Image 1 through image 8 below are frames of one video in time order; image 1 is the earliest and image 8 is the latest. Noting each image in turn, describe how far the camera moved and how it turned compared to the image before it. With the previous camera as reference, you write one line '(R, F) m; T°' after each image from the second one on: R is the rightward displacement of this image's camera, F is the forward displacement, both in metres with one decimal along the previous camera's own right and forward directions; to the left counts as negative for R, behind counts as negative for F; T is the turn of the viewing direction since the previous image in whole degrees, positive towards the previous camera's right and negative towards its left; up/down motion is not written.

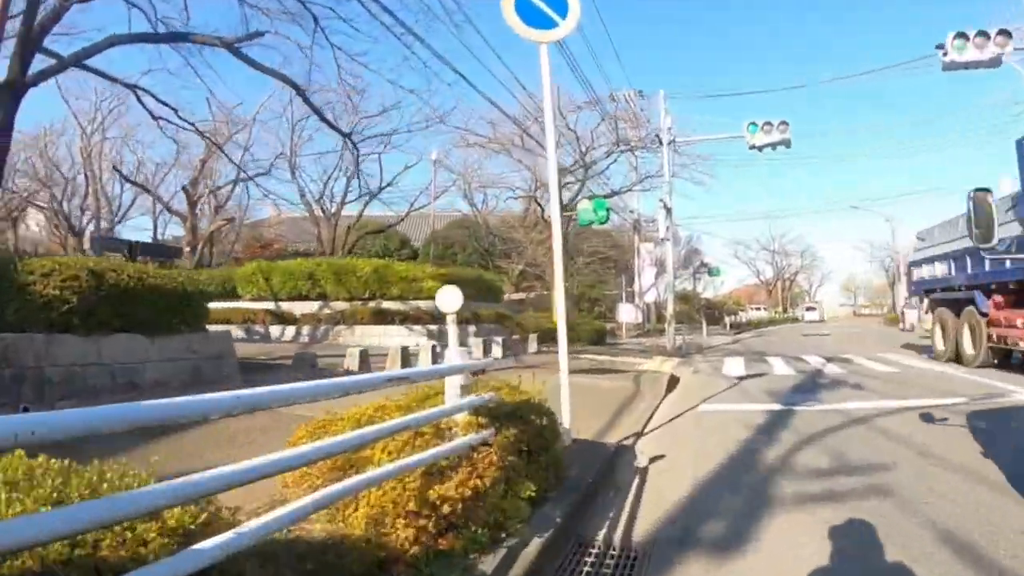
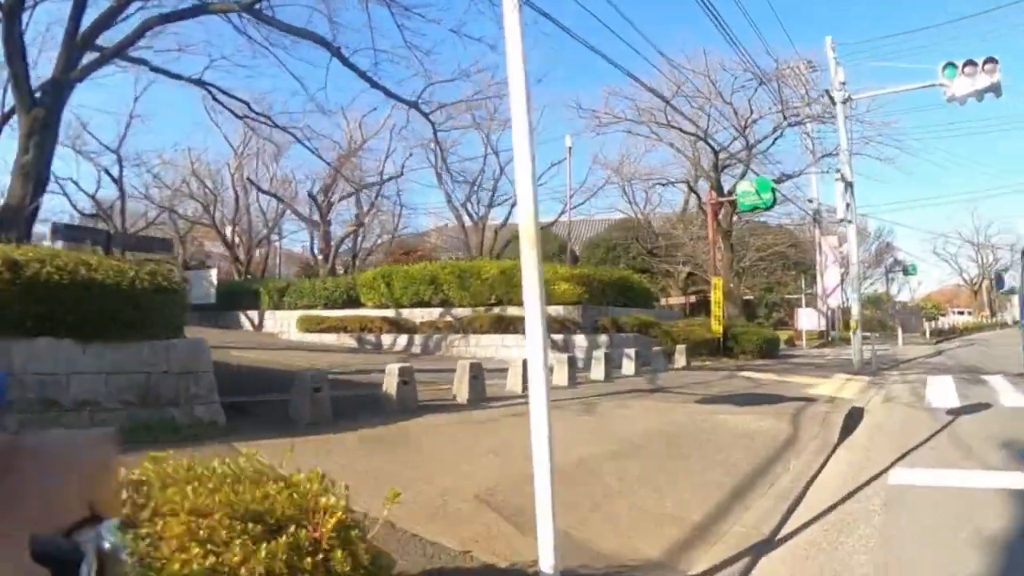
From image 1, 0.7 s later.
(+0.8, +2.9) m; -13°
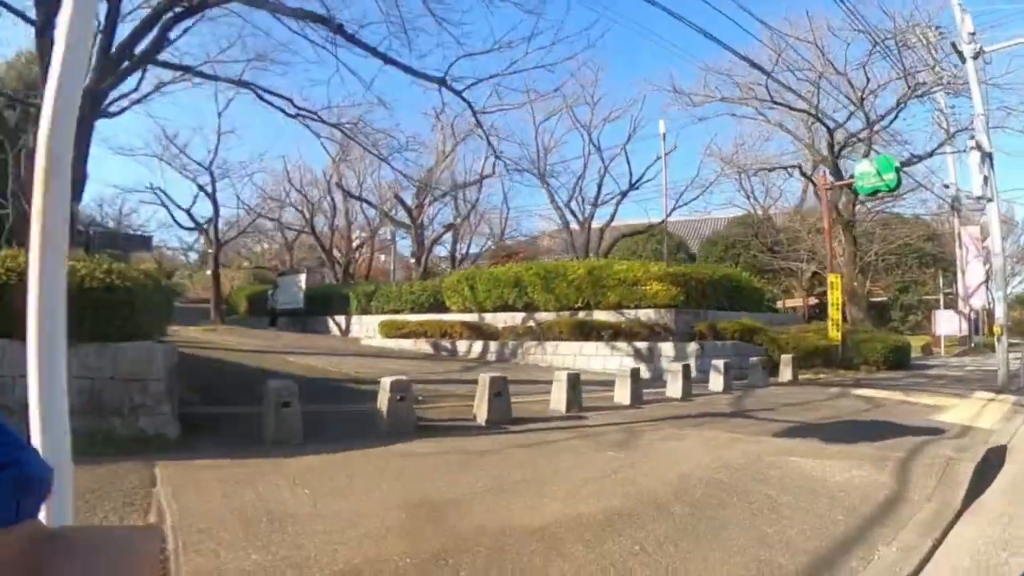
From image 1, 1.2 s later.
(+0.8, +1.5) m; -9°
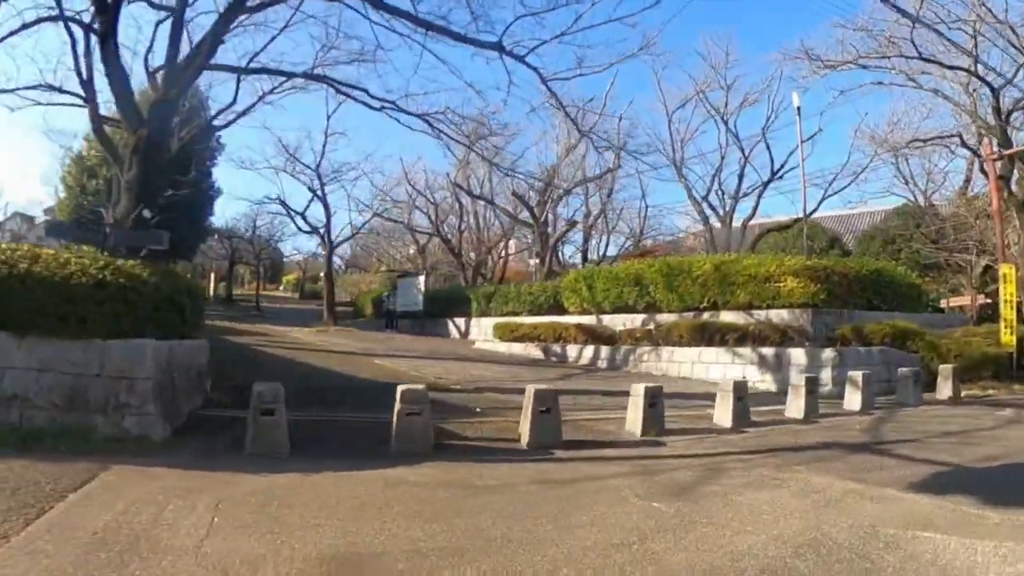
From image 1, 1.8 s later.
(+0.7, +1.4) m; -11°
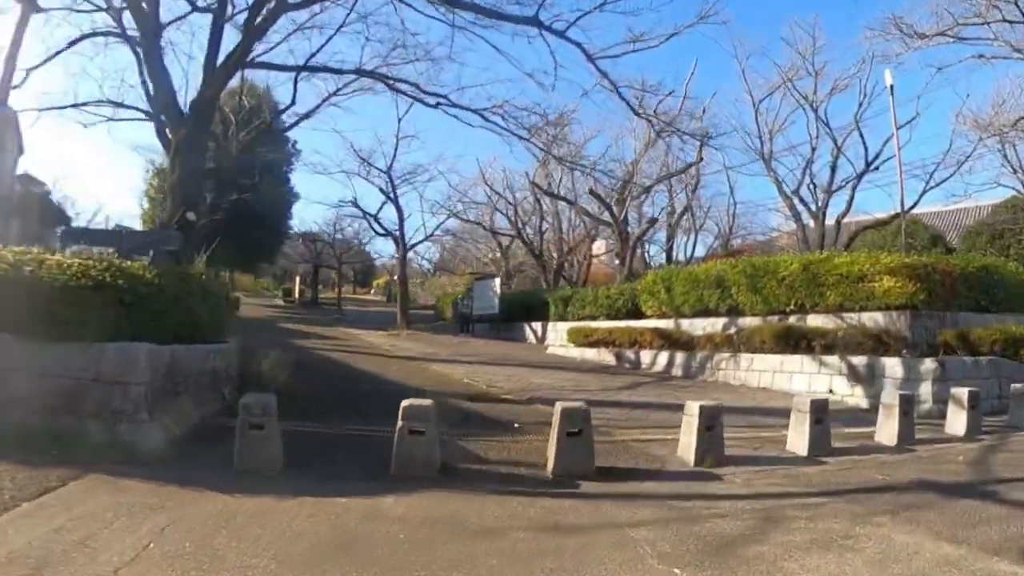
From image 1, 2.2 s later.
(+0.4, +0.8) m; -7°
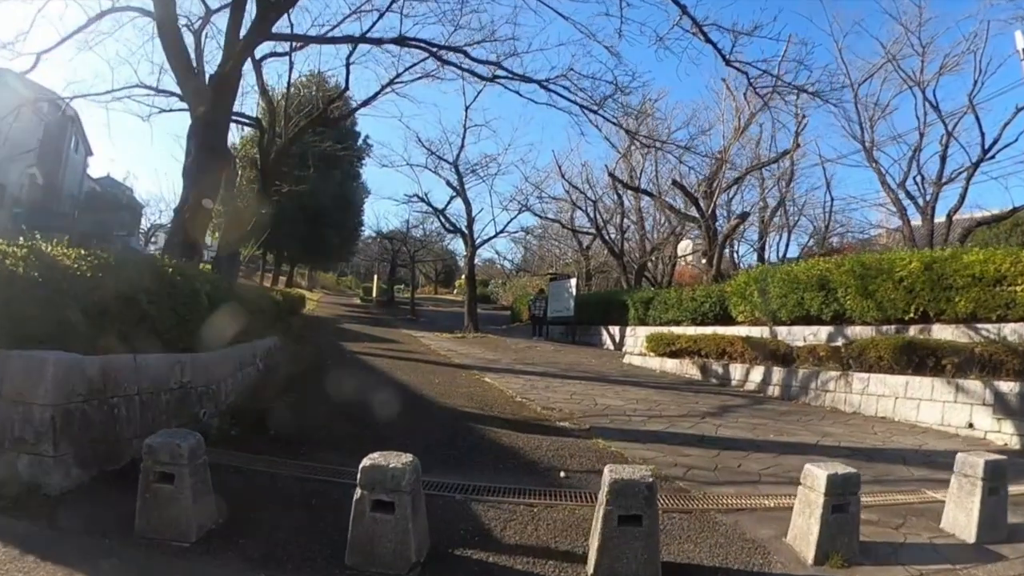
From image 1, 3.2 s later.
(+0.3, +1.7) m; -6°
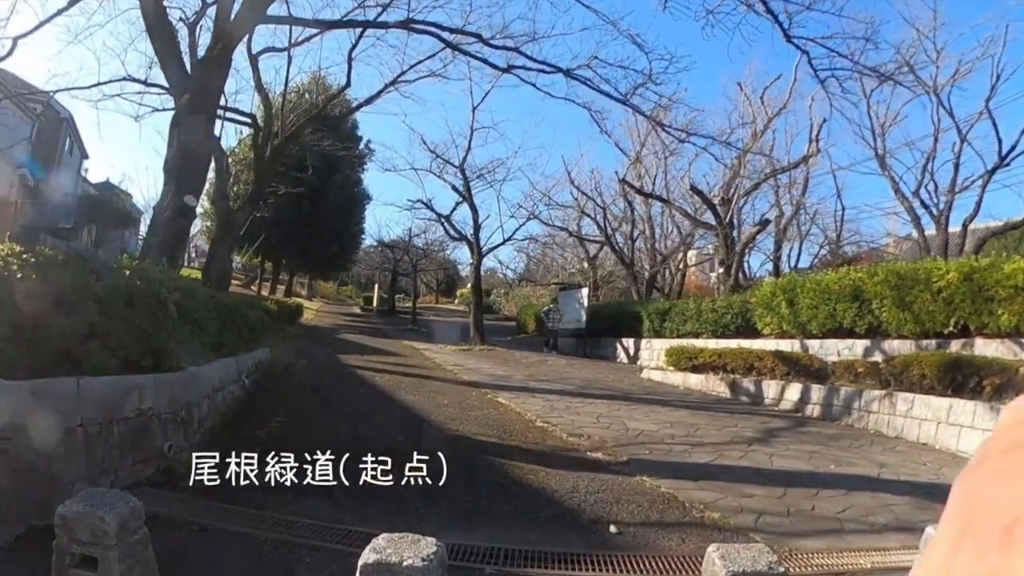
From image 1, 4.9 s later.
(-0.2, +1.0) m; 0°
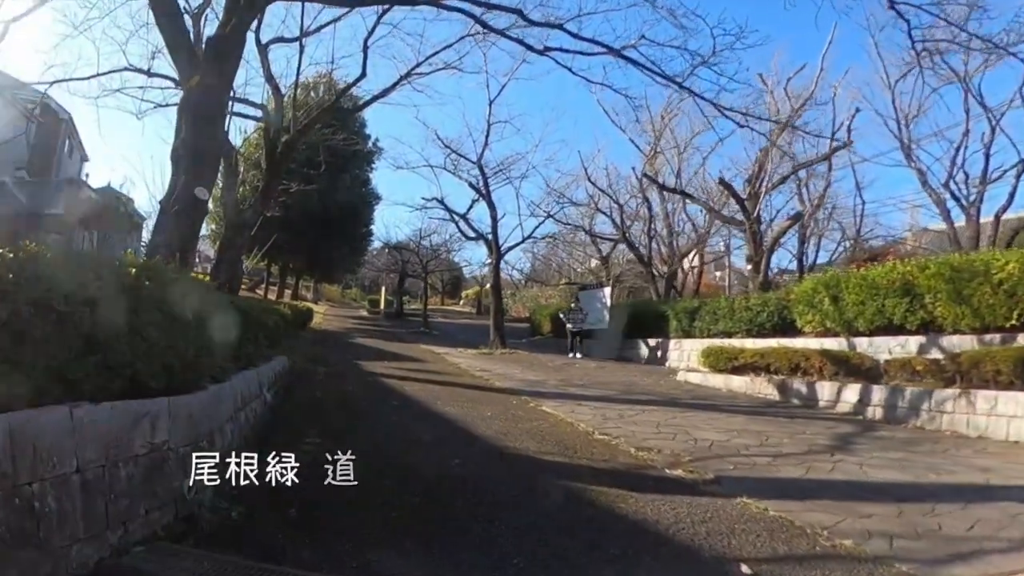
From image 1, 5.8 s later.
(-0.4, +0.8) m; 0°
